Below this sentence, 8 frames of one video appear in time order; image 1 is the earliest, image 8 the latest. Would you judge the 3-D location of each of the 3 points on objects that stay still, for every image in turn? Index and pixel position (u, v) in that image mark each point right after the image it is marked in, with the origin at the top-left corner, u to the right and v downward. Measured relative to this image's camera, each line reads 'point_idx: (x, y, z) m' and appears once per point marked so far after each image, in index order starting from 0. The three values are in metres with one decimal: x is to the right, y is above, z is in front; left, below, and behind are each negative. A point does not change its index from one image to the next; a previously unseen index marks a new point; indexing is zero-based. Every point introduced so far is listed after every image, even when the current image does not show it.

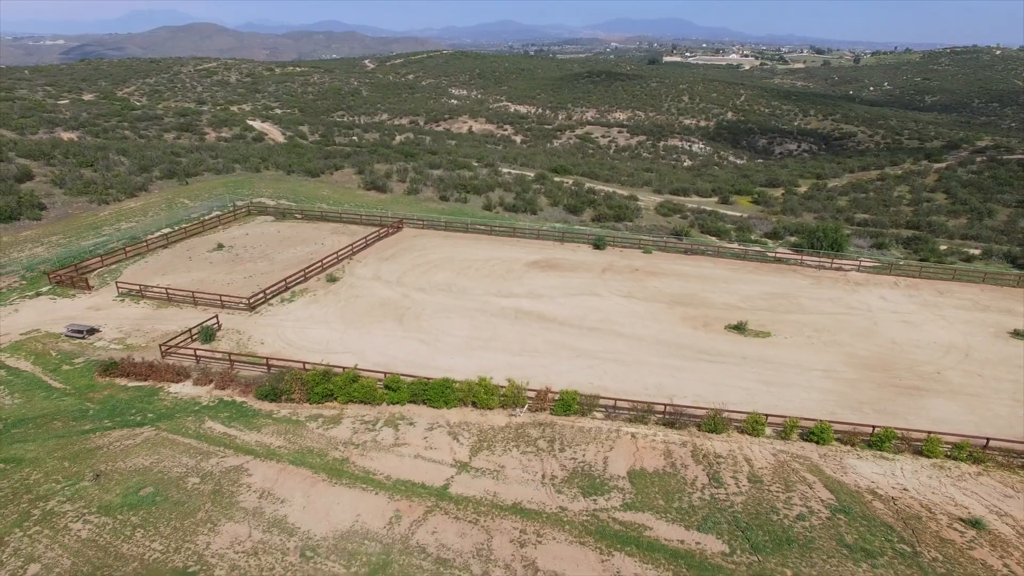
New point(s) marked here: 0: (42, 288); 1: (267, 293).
0: (-12.8, 0.0, +17.8) m
1: (-6.4, -0.1, +17.1) m
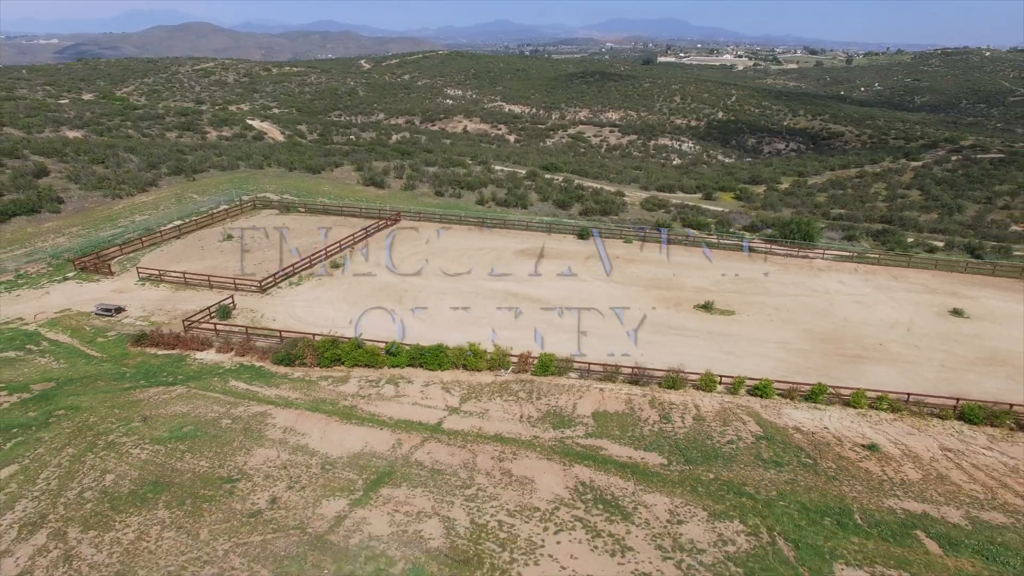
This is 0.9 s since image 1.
0: (-13.1, +0.4, +19.3) m
1: (-6.7, +0.3, +18.7) m
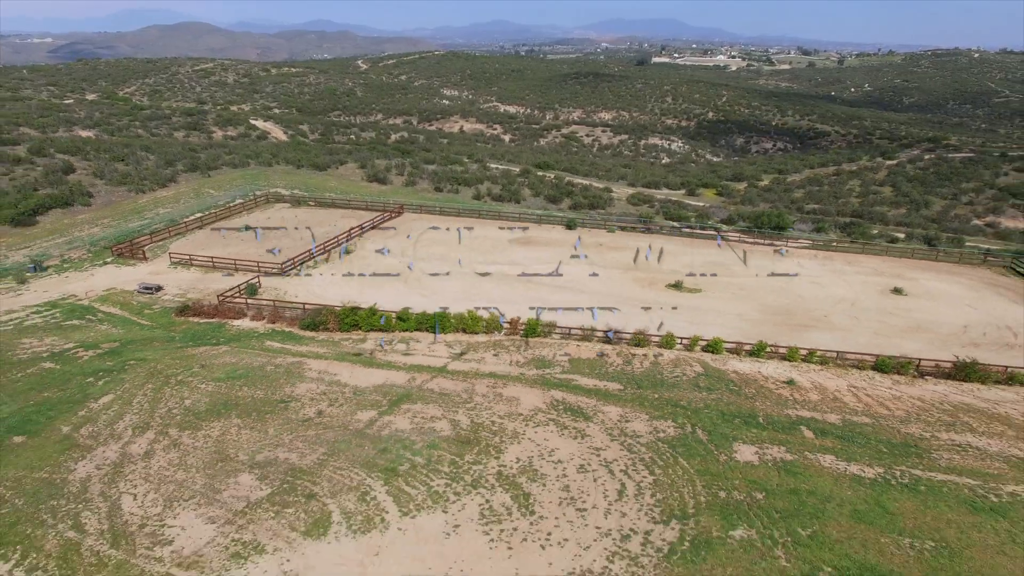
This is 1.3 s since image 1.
0: (-13.3, +1.0, +21.5) m
1: (-6.9, +0.9, +20.9) m
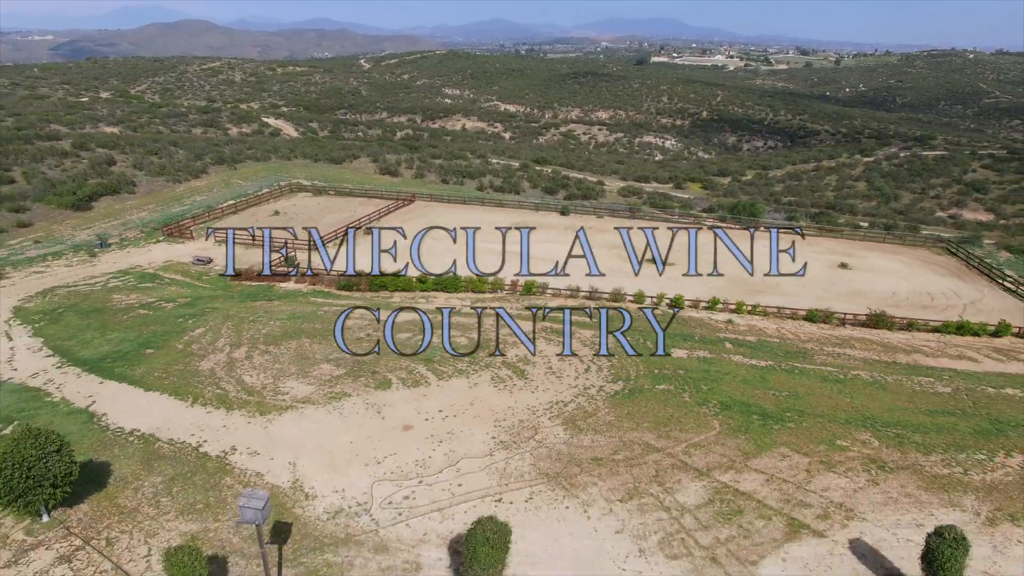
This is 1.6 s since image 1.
0: (-13.3, +1.9, +24.6) m
1: (-6.9, +1.8, +24.0) m
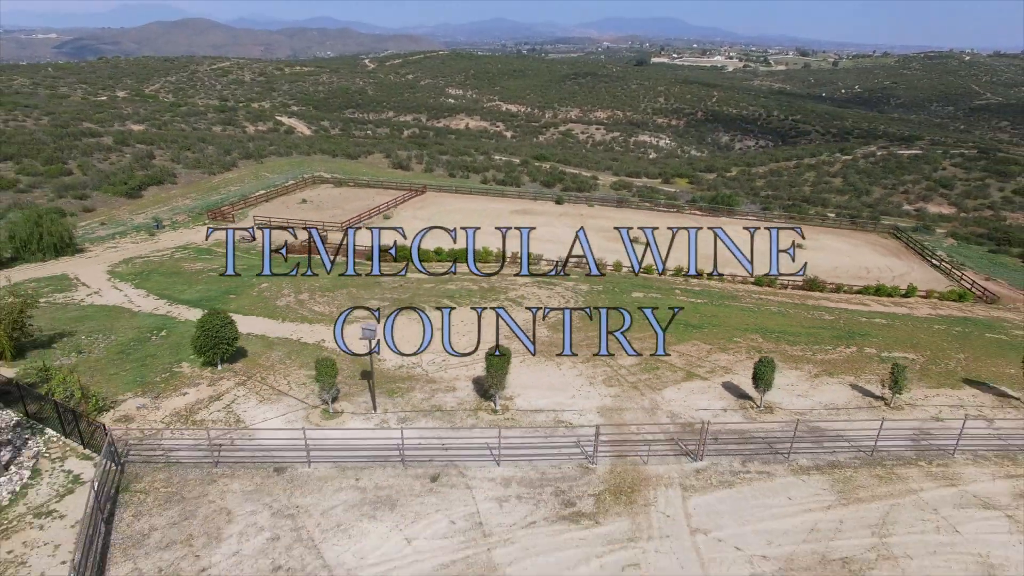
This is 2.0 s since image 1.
0: (-13.3, +2.9, +28.2) m
1: (-6.9, +2.8, +27.6) m
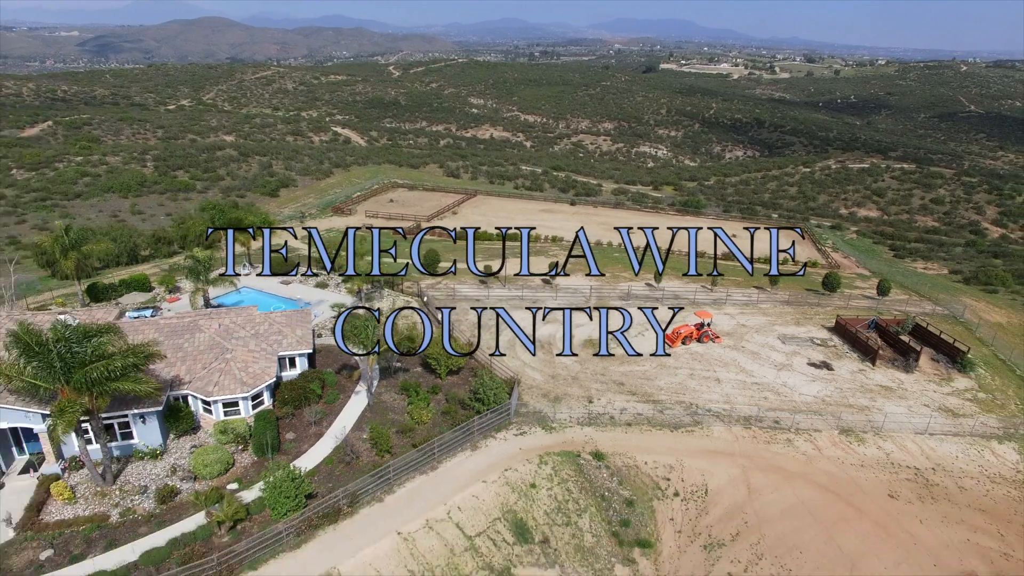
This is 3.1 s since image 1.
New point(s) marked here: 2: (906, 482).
0: (-11.5, +4.7, +41.1) m
1: (-5.1, +4.4, +40.5) m
2: (+7.6, -3.7, +12.8) m
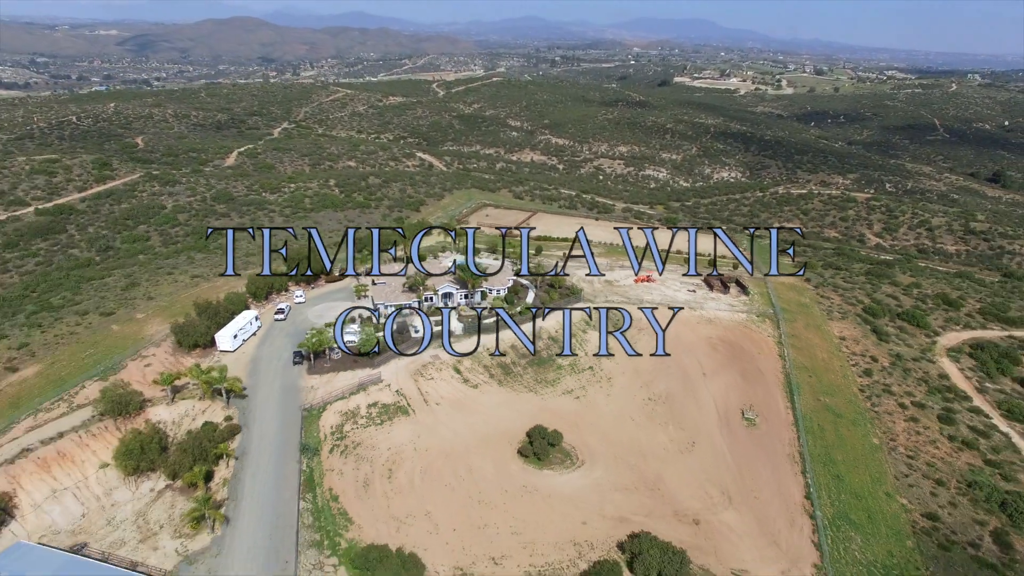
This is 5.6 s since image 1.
0: (-6.4, +6.9, +69.4) m
1: (0.0, +6.5, +68.6) m
2: (+12.0, -2.0, +40.7) m
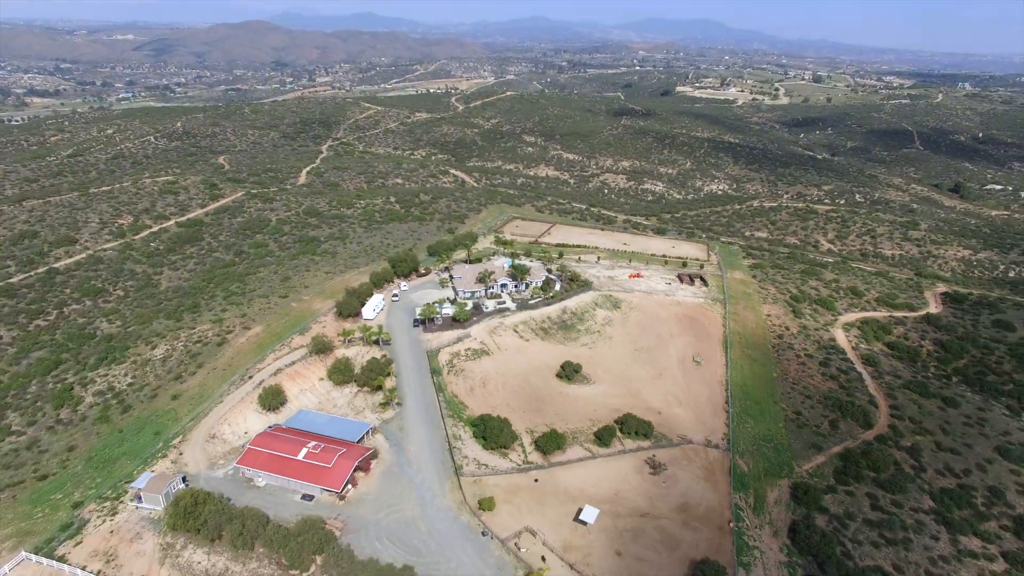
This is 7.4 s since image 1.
0: (-3.2, +7.6, +88.3) m
1: (+3.2, +7.2, +87.4) m
2: (+14.9, -1.4, +59.5) m
